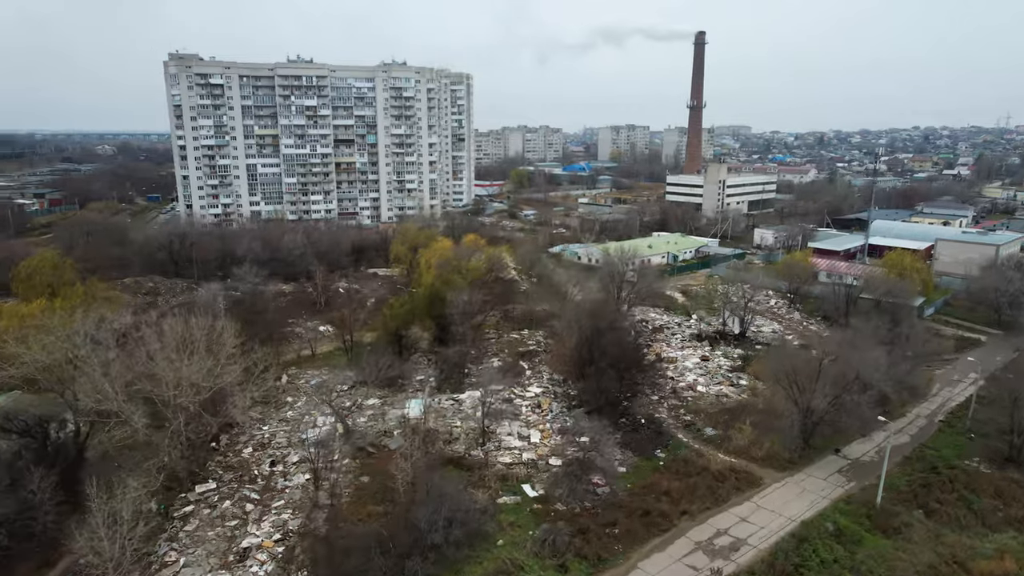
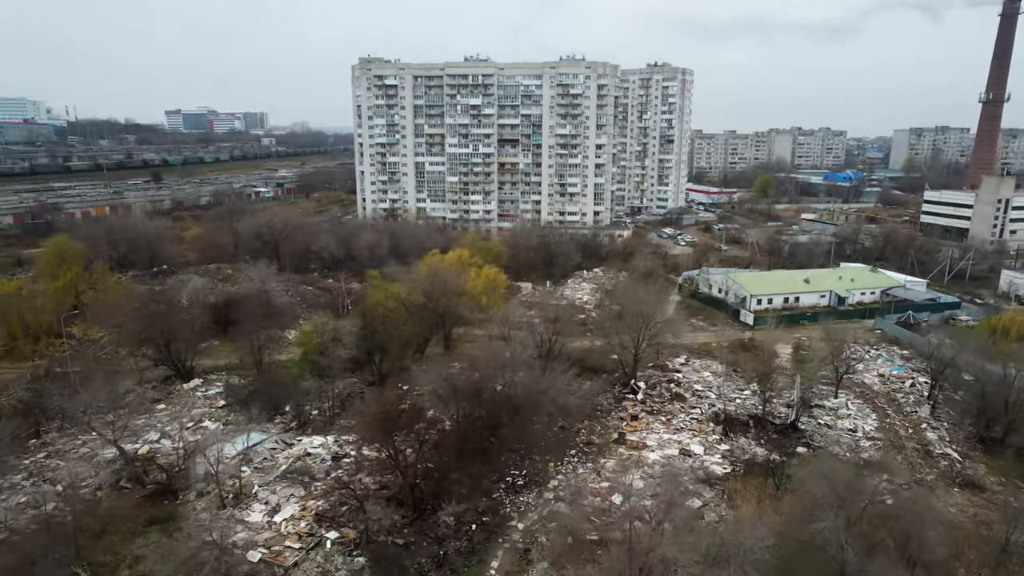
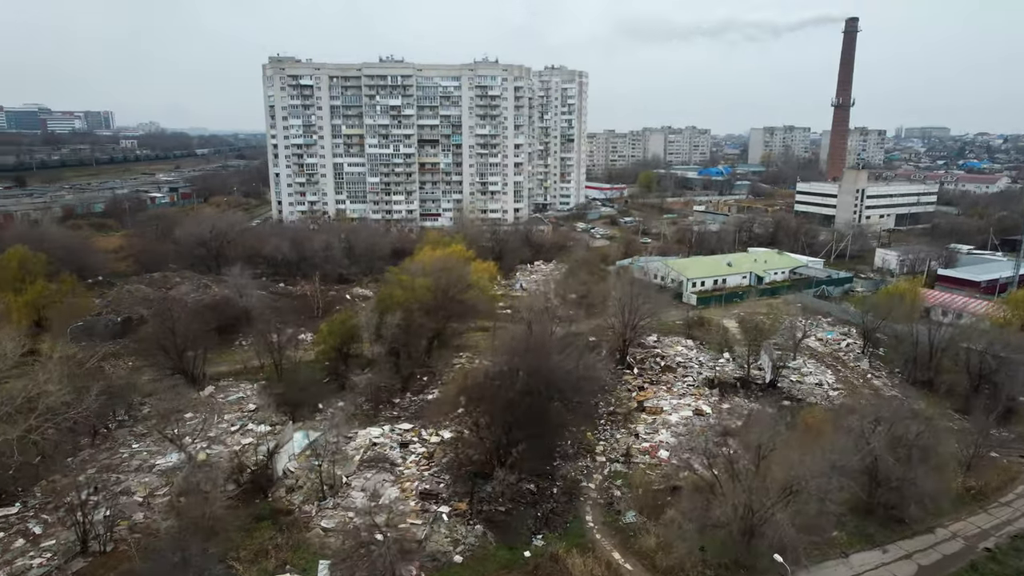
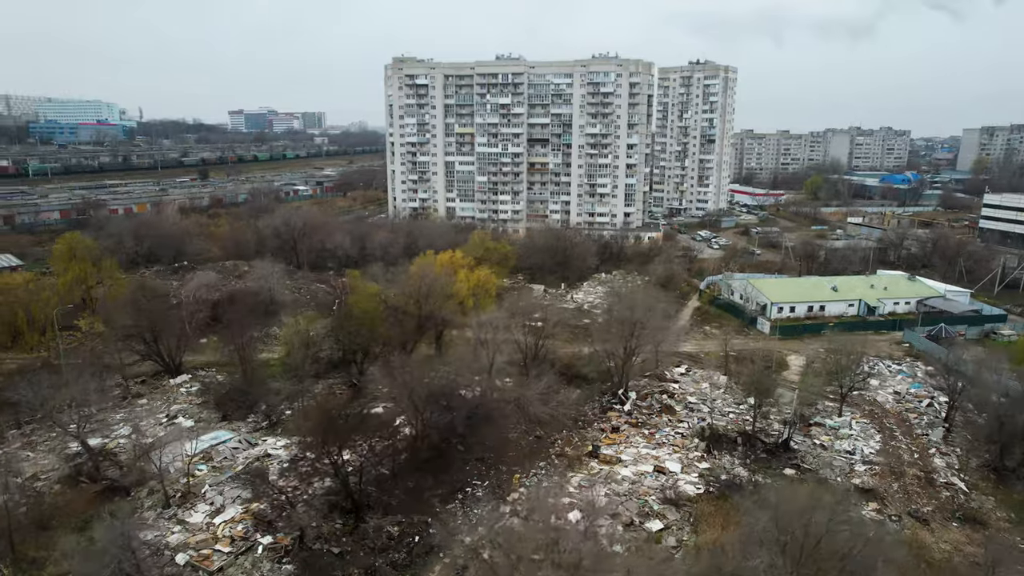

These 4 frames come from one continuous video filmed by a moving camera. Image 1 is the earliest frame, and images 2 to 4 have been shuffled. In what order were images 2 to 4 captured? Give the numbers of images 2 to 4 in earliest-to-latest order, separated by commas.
3, 2, 4
